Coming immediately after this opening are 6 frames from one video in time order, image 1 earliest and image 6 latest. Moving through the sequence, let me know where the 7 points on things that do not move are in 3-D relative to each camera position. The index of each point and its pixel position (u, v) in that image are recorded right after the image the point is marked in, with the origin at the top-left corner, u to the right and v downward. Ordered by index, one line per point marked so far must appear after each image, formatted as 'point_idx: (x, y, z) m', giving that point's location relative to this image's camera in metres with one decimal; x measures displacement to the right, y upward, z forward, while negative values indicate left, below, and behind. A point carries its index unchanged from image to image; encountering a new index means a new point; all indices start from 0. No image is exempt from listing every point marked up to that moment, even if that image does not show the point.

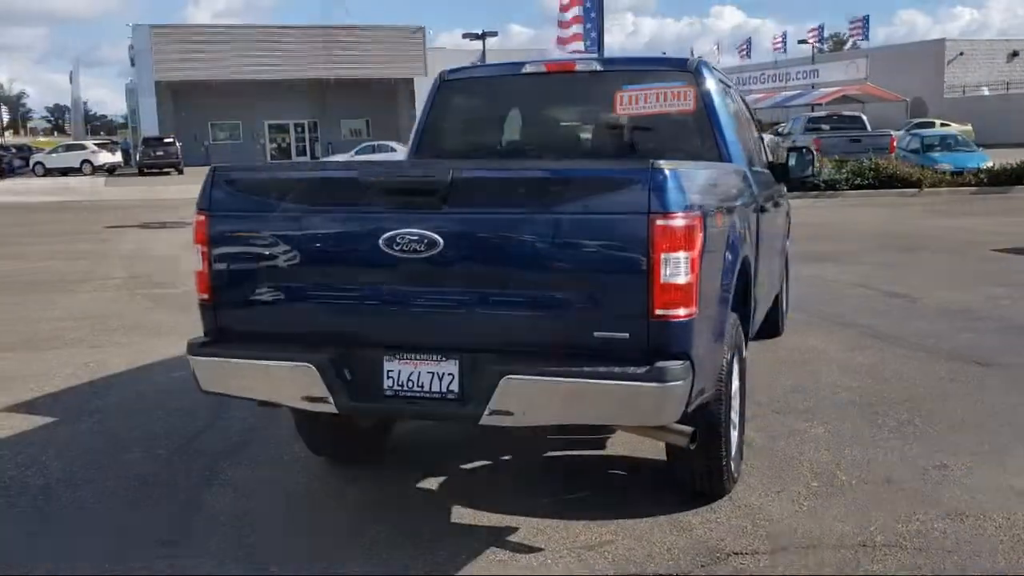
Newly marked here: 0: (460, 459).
0: (-0.3, -0.9, +5.3) m
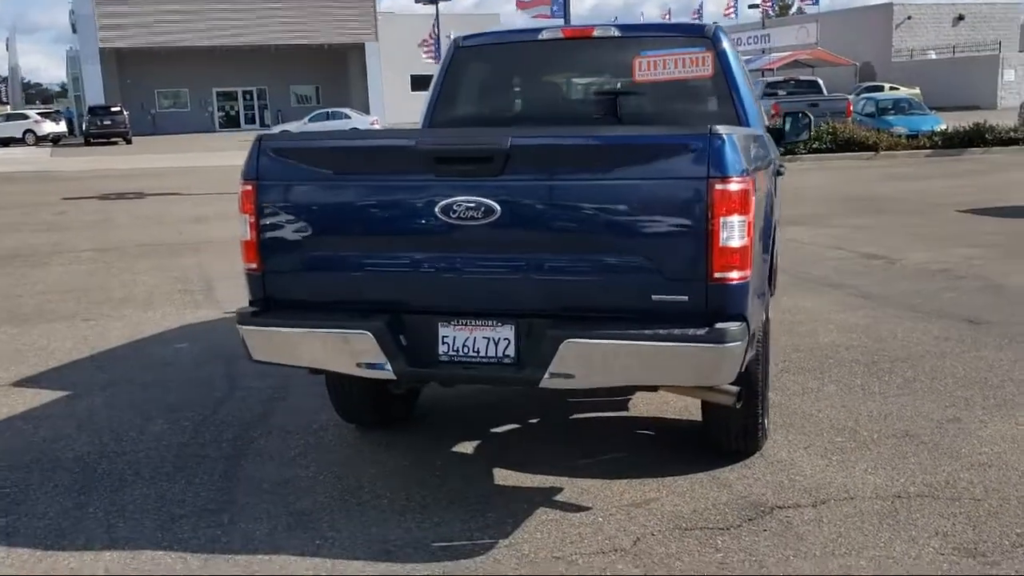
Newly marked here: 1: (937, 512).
0: (-0.1, -0.7, +5.4) m
1: (+1.8, -0.9, +4.1) m
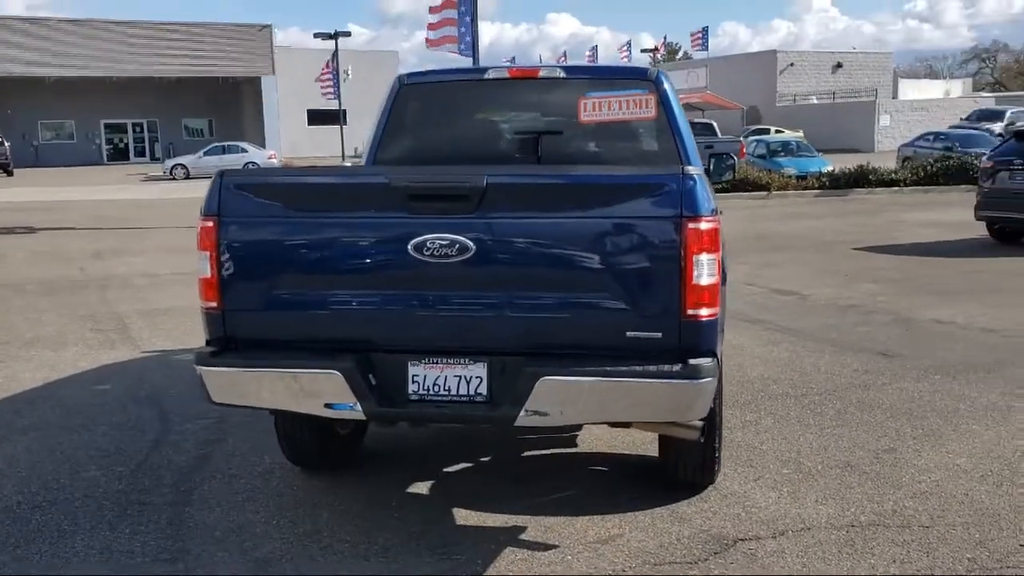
0: (-0.4, -1.0, +5.3) m
1: (+1.7, -1.1, +4.3) m
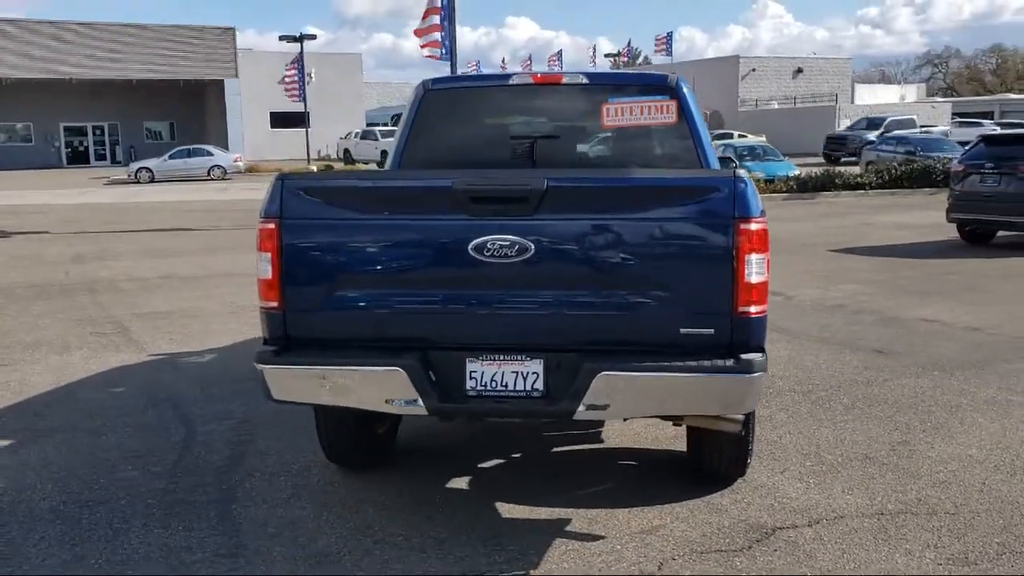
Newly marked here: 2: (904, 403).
0: (-0.2, -1.0, +5.4) m
1: (+1.9, -1.1, +4.5) m
2: (+2.7, -0.8, +6.7) m
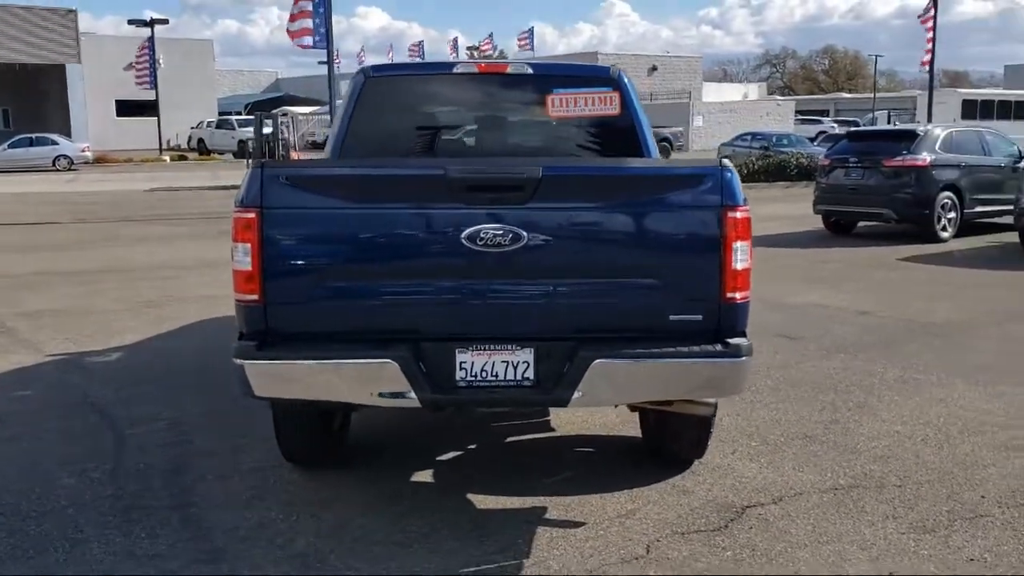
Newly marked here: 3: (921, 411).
0: (-0.4, -0.9, +5.4) m
1: (+1.8, -1.0, +4.7) m
2: (+2.2, -0.7, +7.0) m
3: (+2.6, -0.8, +6.3) m
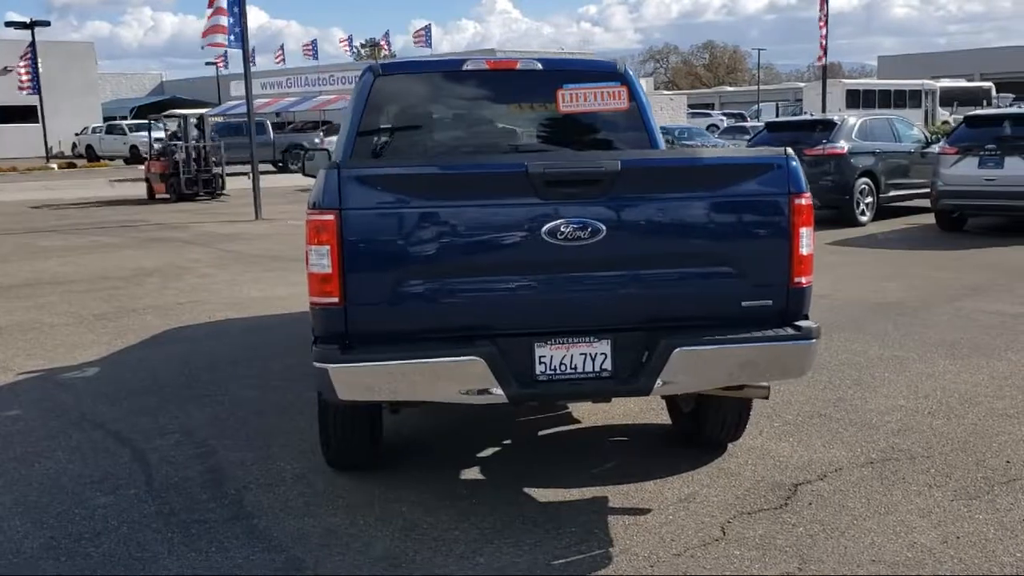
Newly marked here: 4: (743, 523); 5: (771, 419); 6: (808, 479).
0: (-0.2, -0.9, +5.4) m
1: (+2.0, -0.9, +4.9) m
2: (+2.3, -0.6, +7.3) m
3: (+2.7, -0.7, +6.6) m
4: (+1.0, -1.0, +4.3) m
5: (+1.6, -0.8, +5.9) m
6: (+1.5, -1.0, +4.9) m
